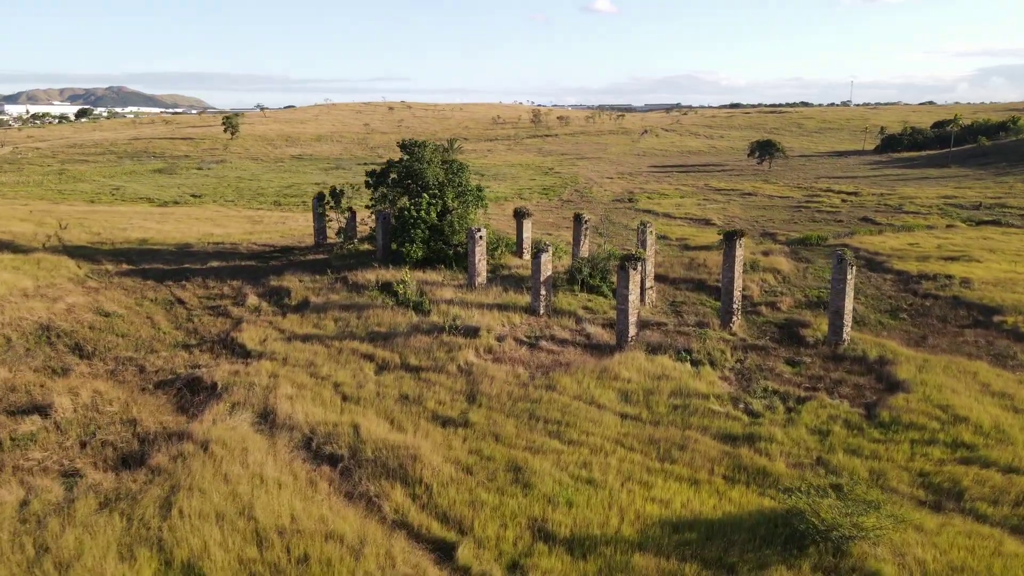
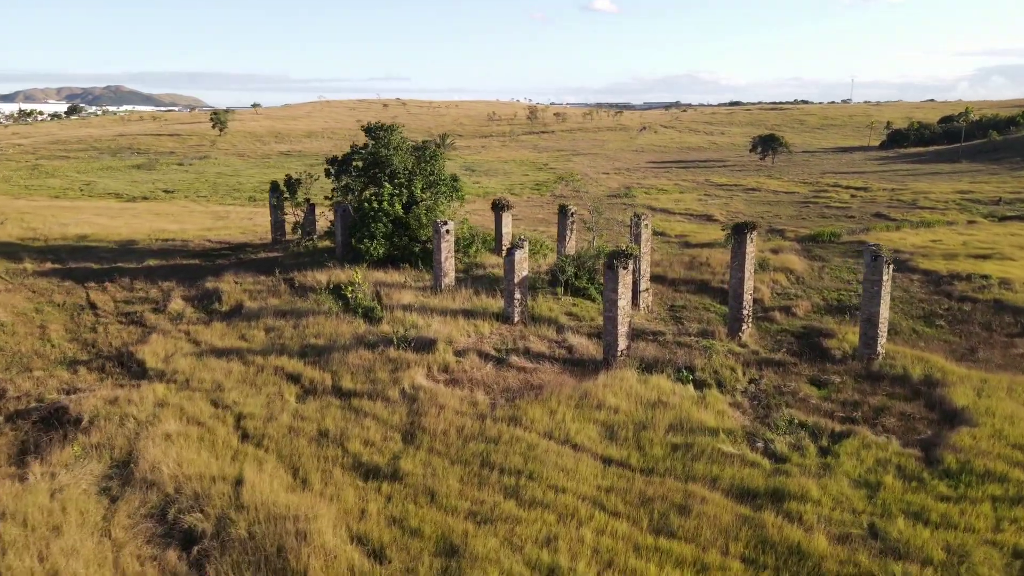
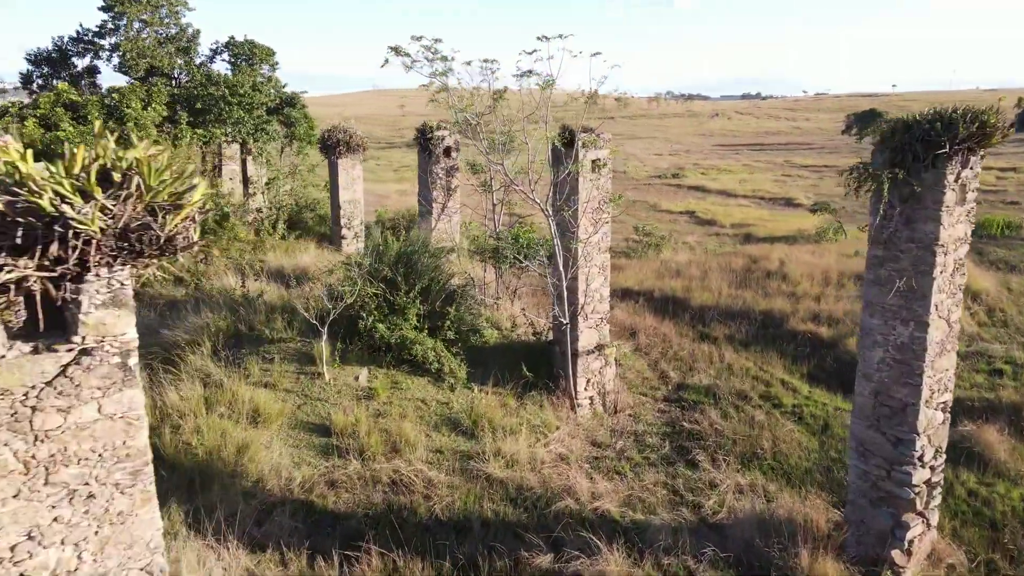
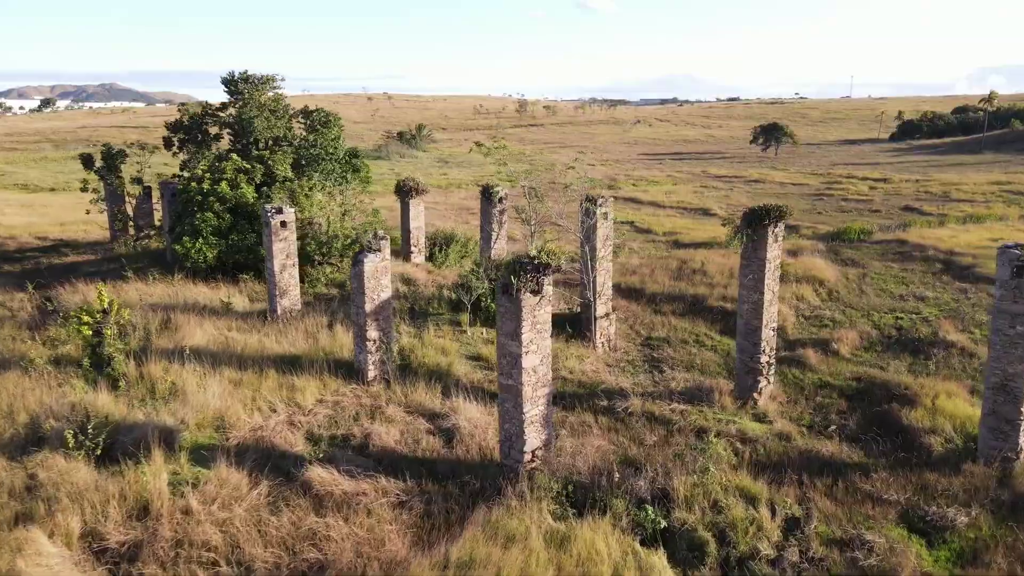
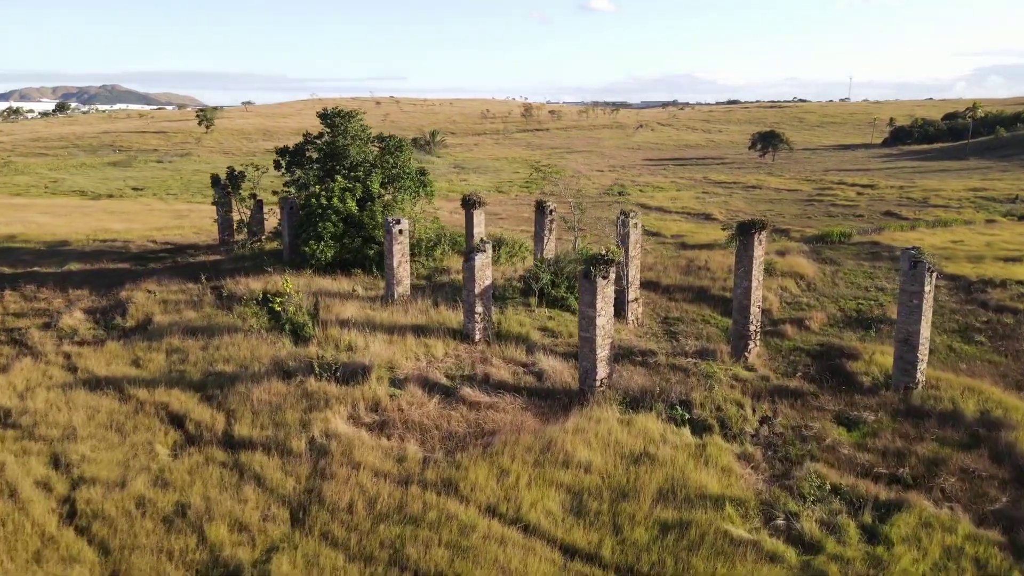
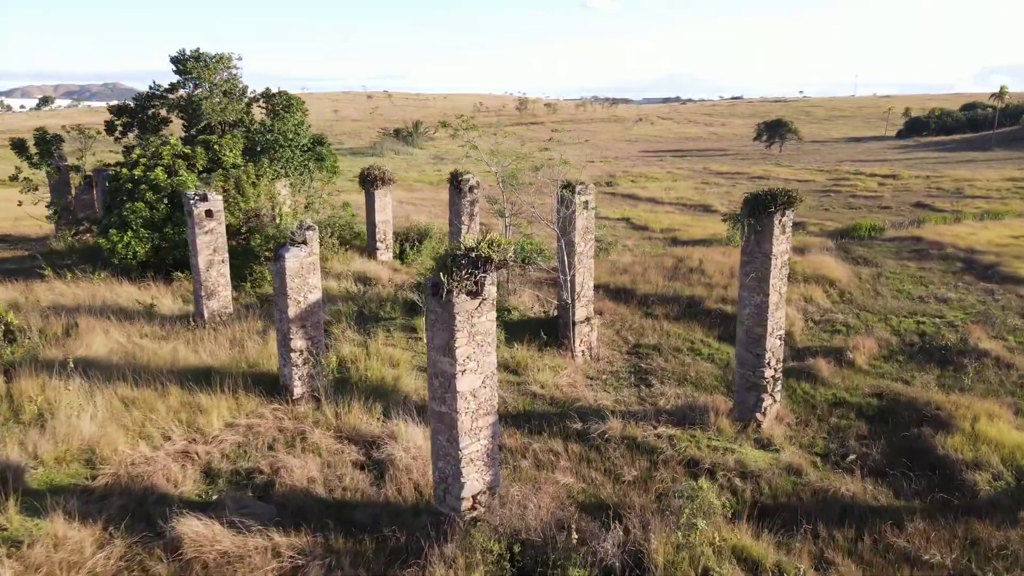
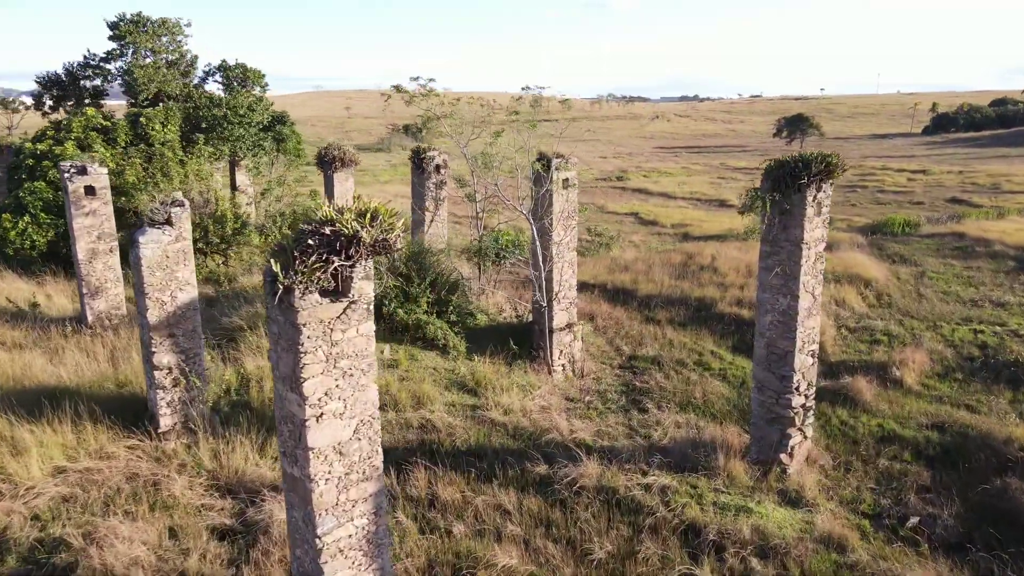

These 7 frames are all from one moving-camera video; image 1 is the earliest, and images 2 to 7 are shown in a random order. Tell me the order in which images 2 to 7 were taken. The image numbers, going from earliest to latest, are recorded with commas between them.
2, 5, 4, 6, 7, 3
